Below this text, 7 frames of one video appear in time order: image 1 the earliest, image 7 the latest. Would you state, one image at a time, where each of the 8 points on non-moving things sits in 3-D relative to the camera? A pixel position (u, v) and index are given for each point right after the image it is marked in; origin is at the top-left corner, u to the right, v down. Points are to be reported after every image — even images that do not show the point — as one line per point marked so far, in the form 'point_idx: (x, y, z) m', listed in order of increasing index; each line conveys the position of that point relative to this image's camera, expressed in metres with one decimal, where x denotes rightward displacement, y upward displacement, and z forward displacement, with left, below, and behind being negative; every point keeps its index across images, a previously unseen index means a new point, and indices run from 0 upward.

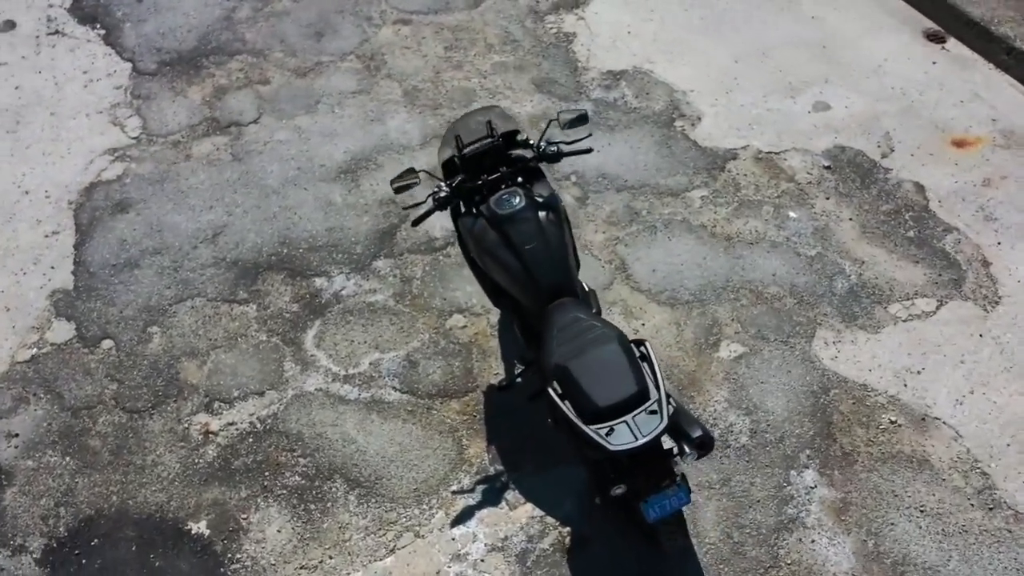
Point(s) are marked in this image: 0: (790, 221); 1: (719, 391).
0: (+1.8, +0.4, +5.4) m
1: (+1.1, -0.6, +4.5) m
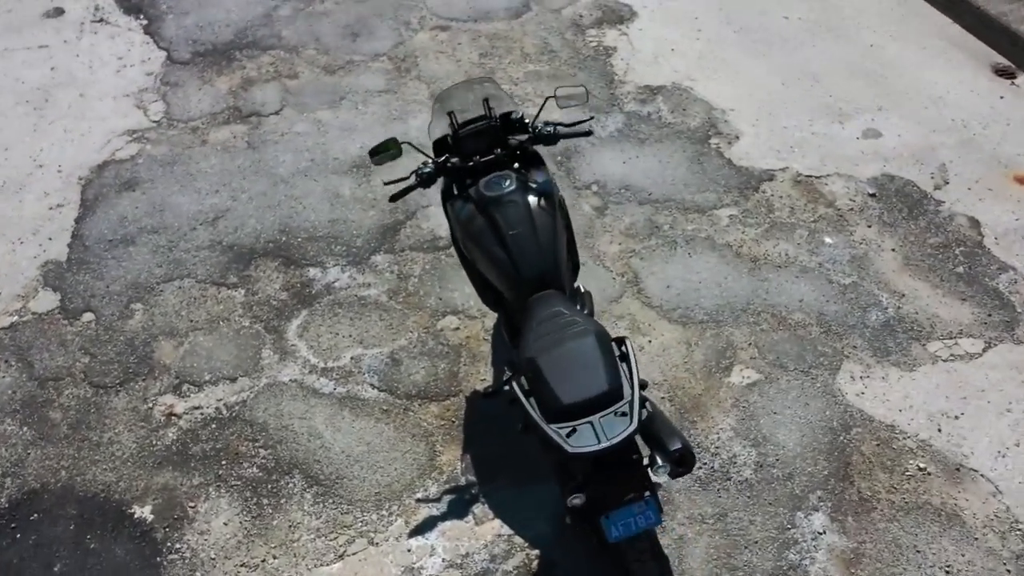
0: (+1.9, +0.2, +5.0) m
1: (+1.0, -0.6, +4.1) m
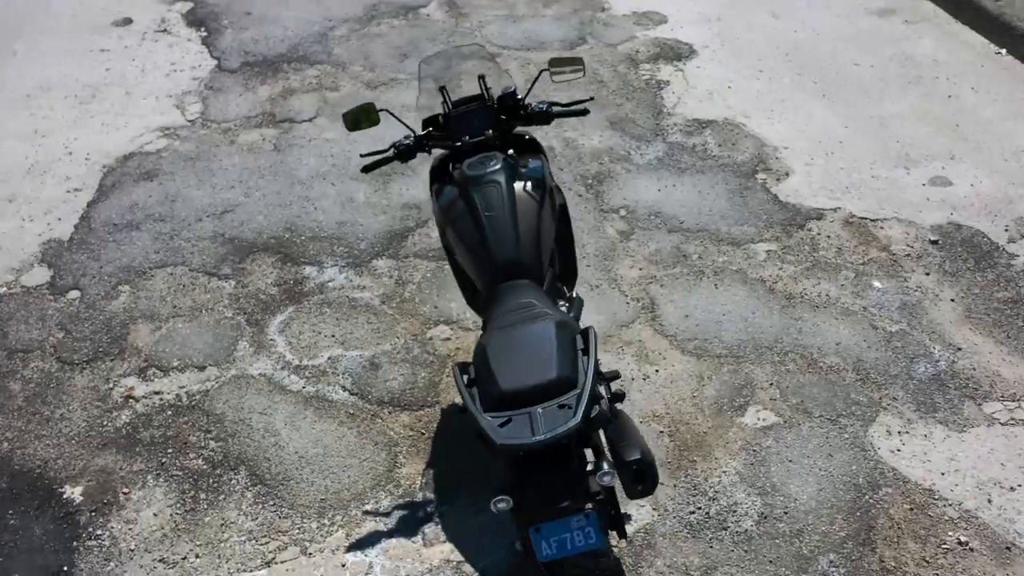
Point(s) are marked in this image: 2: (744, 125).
0: (+1.9, 0.0, +4.4) m
1: (+0.9, -0.7, +3.5) m
2: (+1.6, +1.2, +5.9) m
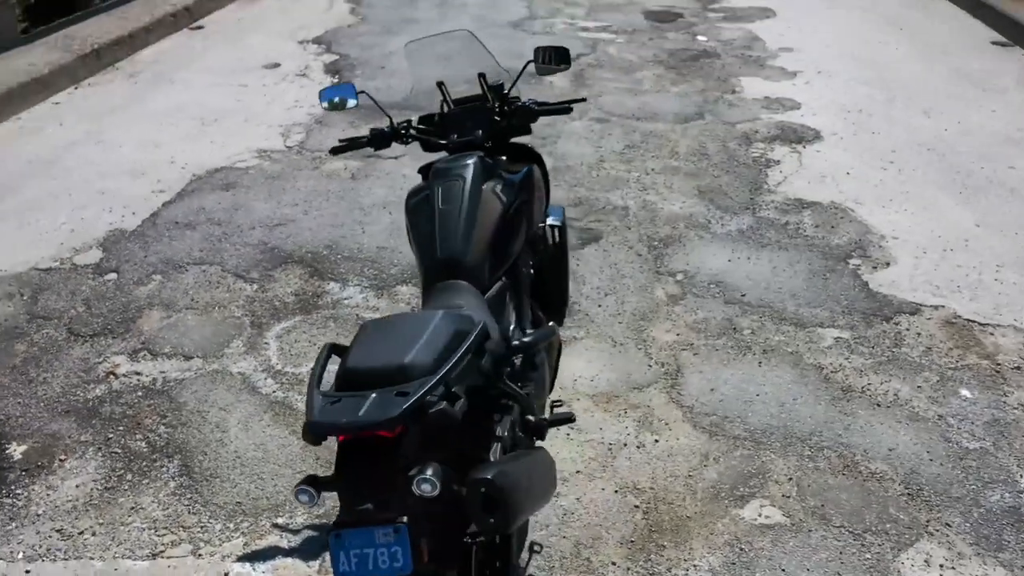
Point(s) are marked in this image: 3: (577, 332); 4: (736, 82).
0: (+1.9, -0.5, +3.6) m
1: (+0.7, -0.9, +2.9) m
2: (+2.1, +0.5, +5.2) m
3: (+0.3, -0.2, +4.1) m
4: (+2.0, +1.9, +7.5) m
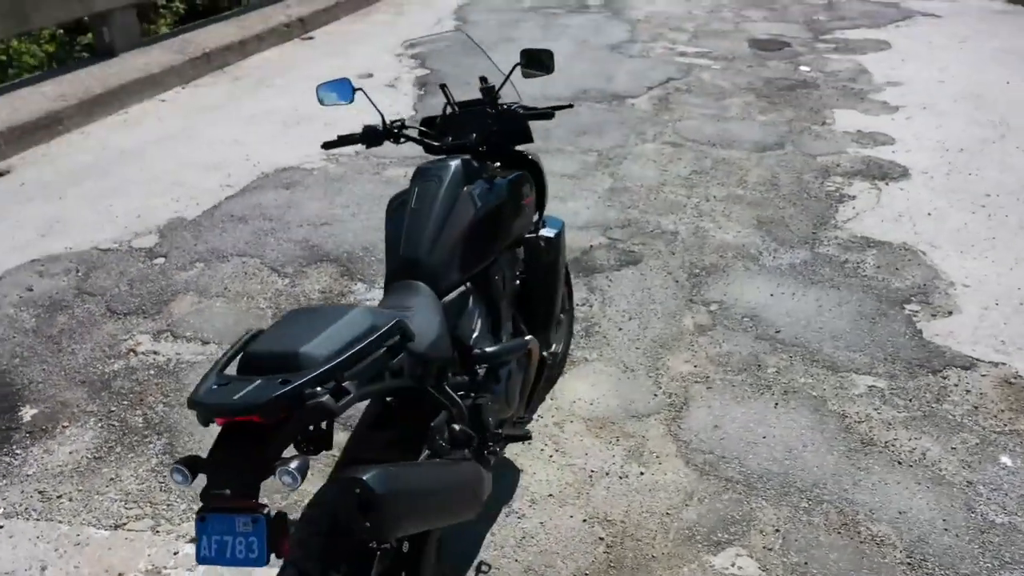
0: (+1.9, -0.7, +3.2) m
1: (+0.5, -1.0, +2.7) m
2: (+2.4, +0.2, +4.8) m
3: (+0.4, -0.3, +3.9) m
4: (+2.7, +1.5, +7.1) m
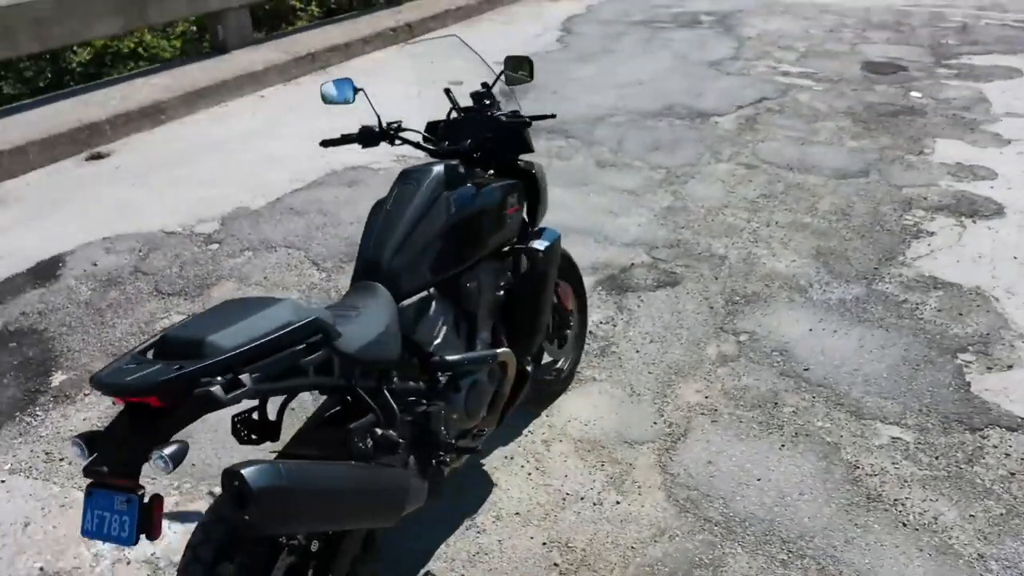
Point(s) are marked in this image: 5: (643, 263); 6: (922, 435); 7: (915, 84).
0: (+1.7, -0.9, +2.9) m
1: (+0.3, -1.1, +2.5) m
2: (+2.5, -0.1, +4.4) m
3: (+0.4, -0.4, +3.8) m
4: (+3.3, +1.1, +6.6) m
5: (+0.7, +0.1, +4.8) m
6: (+1.7, -0.6, +3.4) m
7: (+4.0, +2.0, +8.3) m
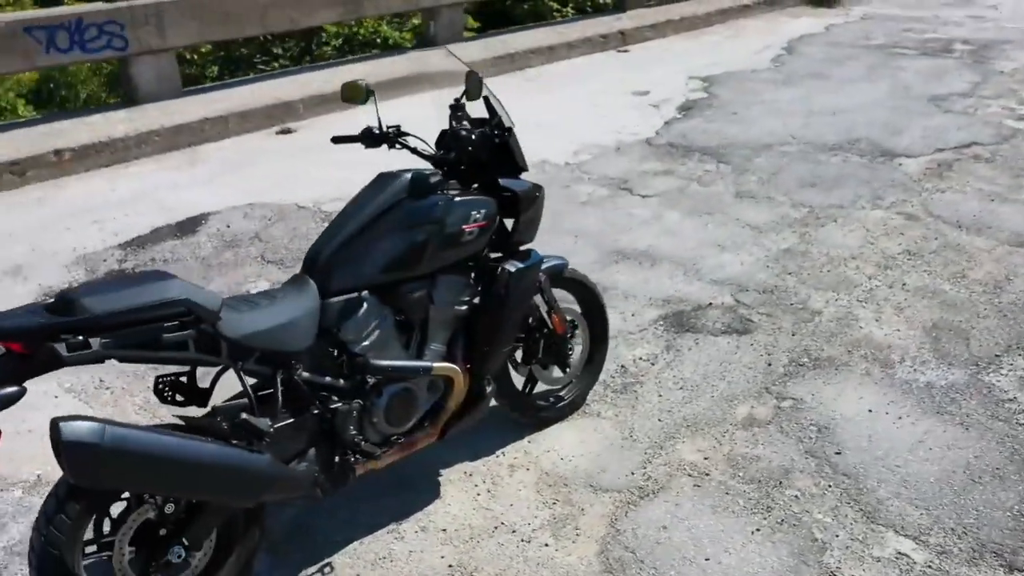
0: (+1.3, -1.2, +2.4) m
1: (-0.2, -1.1, +2.5) m
2: (+2.7, -0.6, +3.5) m
3: (+0.4, -0.5, +3.6) m
4: (+4.3, +0.4, +5.4) m
5: (+1.1, -0.1, +4.4) m
6: (+1.5, -0.9, +2.9) m
7: (+5.5, +1.2, +6.8) m
